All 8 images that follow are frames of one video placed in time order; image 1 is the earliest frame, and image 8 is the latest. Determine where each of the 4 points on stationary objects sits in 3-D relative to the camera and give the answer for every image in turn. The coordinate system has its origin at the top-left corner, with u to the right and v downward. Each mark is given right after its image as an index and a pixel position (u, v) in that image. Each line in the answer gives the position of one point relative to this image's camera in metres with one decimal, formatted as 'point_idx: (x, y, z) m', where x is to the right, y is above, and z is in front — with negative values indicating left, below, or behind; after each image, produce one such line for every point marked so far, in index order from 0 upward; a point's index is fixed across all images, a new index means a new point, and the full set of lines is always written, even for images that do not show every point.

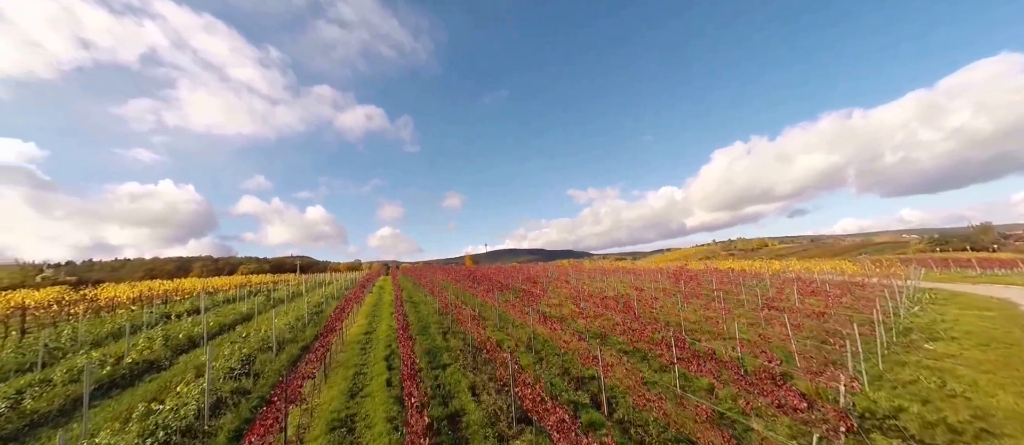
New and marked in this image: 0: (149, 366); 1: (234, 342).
0: (-16.3, -6.4, +13.5) m
1: (-14.4, -6.2, +15.7) m
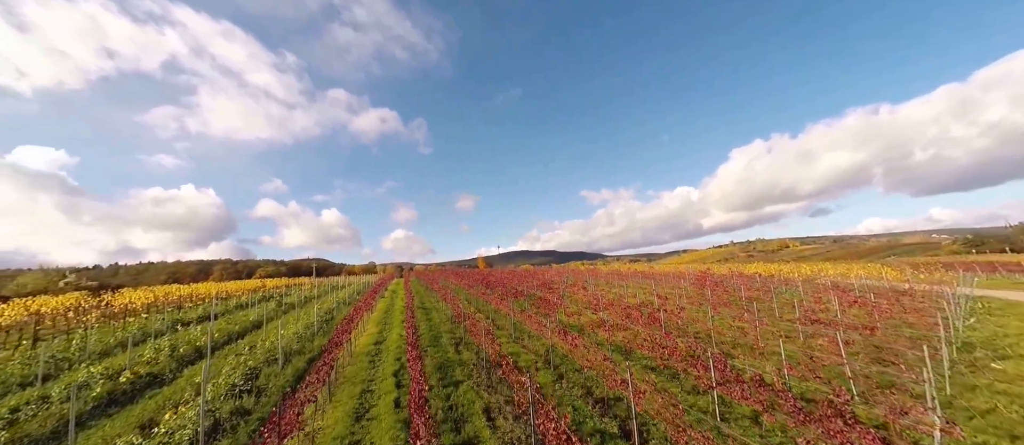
0: (-15.5, -6.8, +13.0) m
1: (-13.6, -6.6, +15.1) m
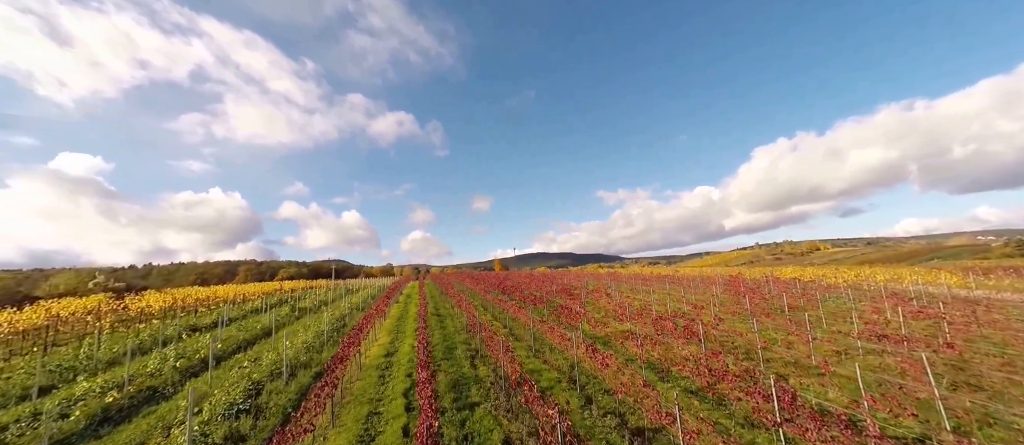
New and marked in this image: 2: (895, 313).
0: (-14.7, -7.0, +12.3) m
1: (-12.7, -6.8, +14.3) m
2: (+24.1, -5.9, +18.9) m
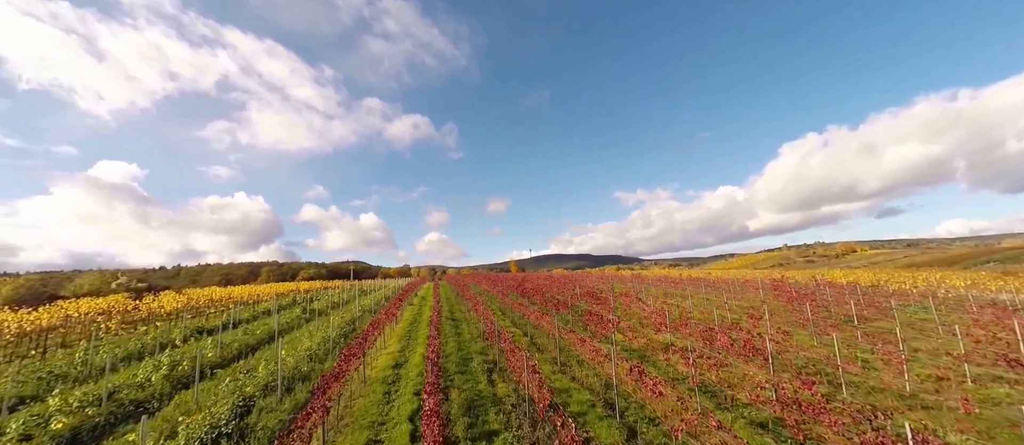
0: (-13.8, -6.8, +11.0) m
1: (-11.7, -6.6, +12.9) m
2: (+25.3, -5.6, +15.7) m
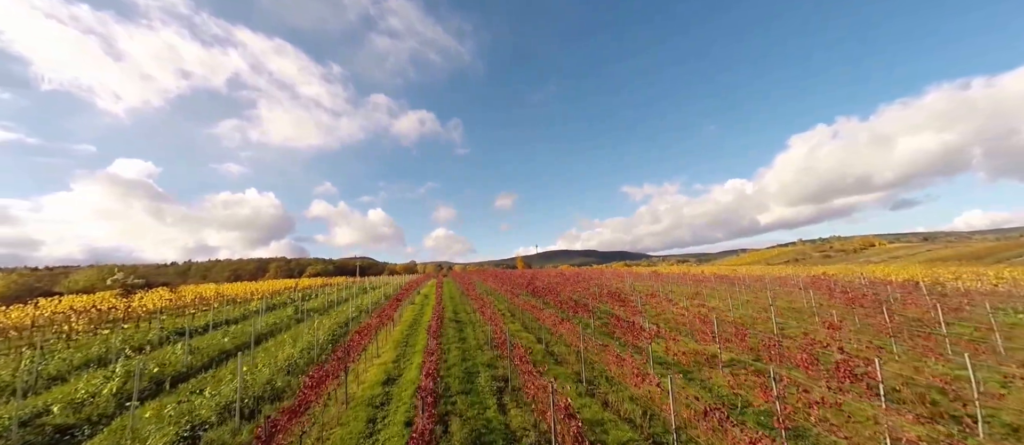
0: (-13.3, -6.3, +8.7) m
1: (-11.1, -6.1, +10.6) m
2: (+25.9, -5.0, +12.6) m
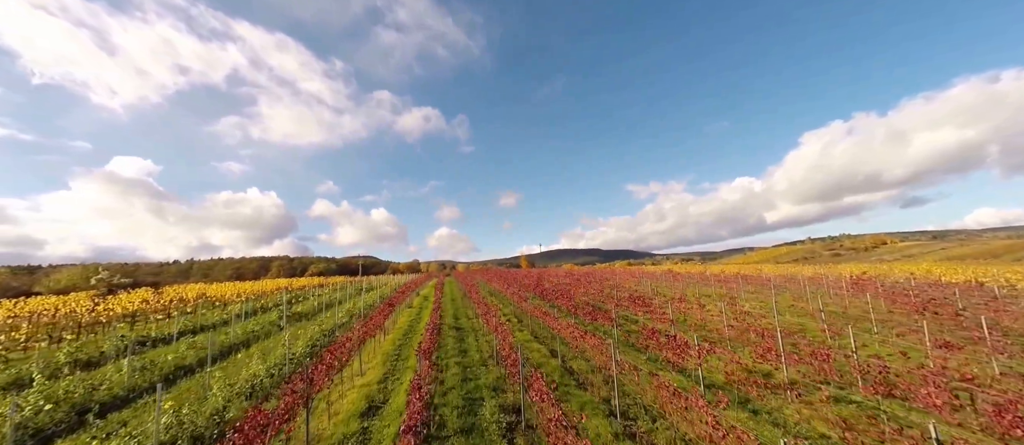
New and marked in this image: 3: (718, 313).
0: (-12.9, -6.0, +6.4) m
1: (-10.7, -5.8, +8.2) m
2: (+26.3, -4.7, +9.9) m
3: (+10.9, -4.8, +16.0) m
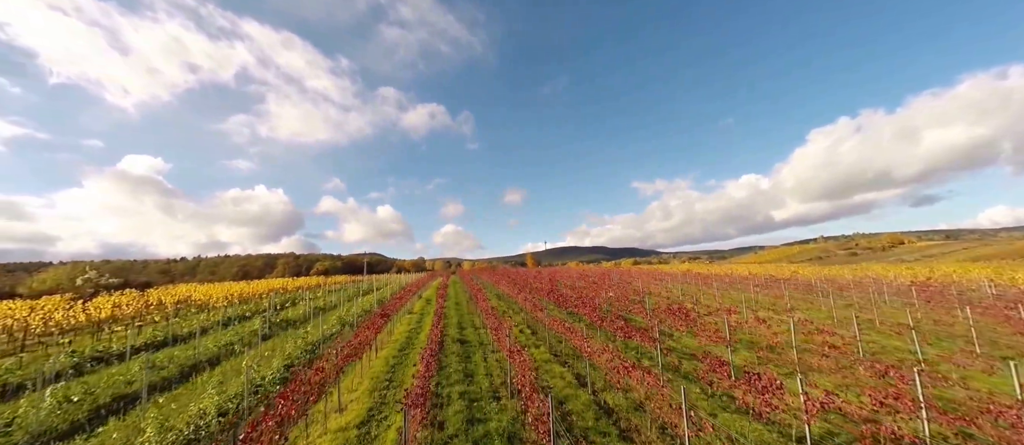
0: (-12.4, -5.9, +4.0) m
1: (-10.2, -5.7, +5.8) m
2: (+26.9, -4.5, +6.7) m
3: (+11.5, -4.7, +13.1) m
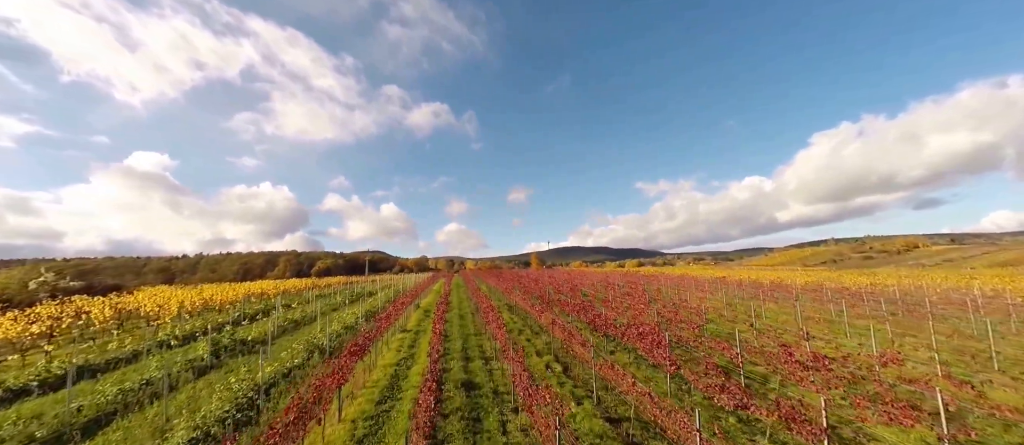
0: (-11.5, -5.7, -0.7) m
1: (-9.3, -5.5, +1.1) m
2: (+27.8, -4.6, +1.5) m
3: (+12.5, -4.6, +8.2) m
